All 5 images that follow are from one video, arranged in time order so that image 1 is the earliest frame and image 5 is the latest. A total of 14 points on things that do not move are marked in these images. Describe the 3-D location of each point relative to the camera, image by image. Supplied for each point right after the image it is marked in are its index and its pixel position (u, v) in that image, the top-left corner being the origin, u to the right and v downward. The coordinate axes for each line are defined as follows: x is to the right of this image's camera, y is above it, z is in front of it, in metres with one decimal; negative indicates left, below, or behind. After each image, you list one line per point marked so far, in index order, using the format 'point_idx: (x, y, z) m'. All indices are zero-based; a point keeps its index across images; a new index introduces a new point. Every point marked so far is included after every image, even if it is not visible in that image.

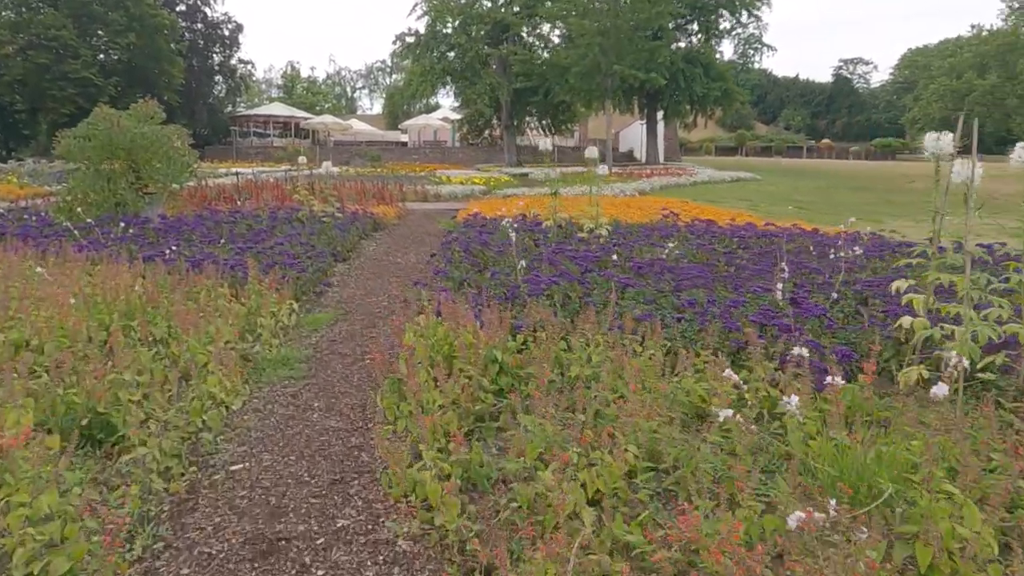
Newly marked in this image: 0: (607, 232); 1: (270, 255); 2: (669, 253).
0: (+1.3, +0.8, +9.0) m
1: (-2.9, +0.4, +8.0) m
2: (+1.8, +0.4, +7.5) m
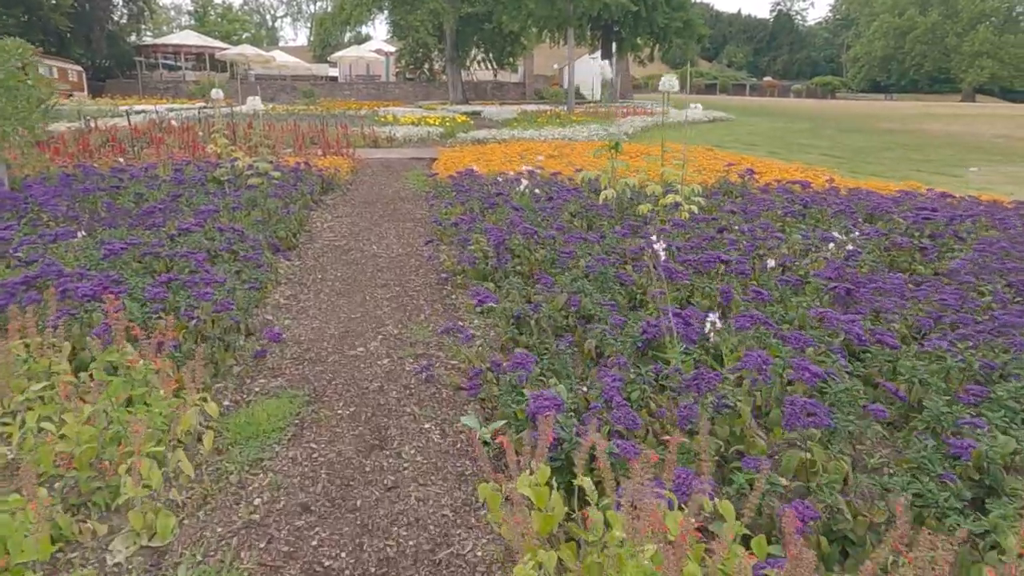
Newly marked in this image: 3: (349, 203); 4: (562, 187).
0: (+1.7, +0.8, +6.0) m
1: (-2.4, +0.2, +4.7) m
2: (+2.3, +0.3, +4.7) m
3: (-2.2, +1.2, +8.9) m
4: (+0.5, +1.1, +7.2) m
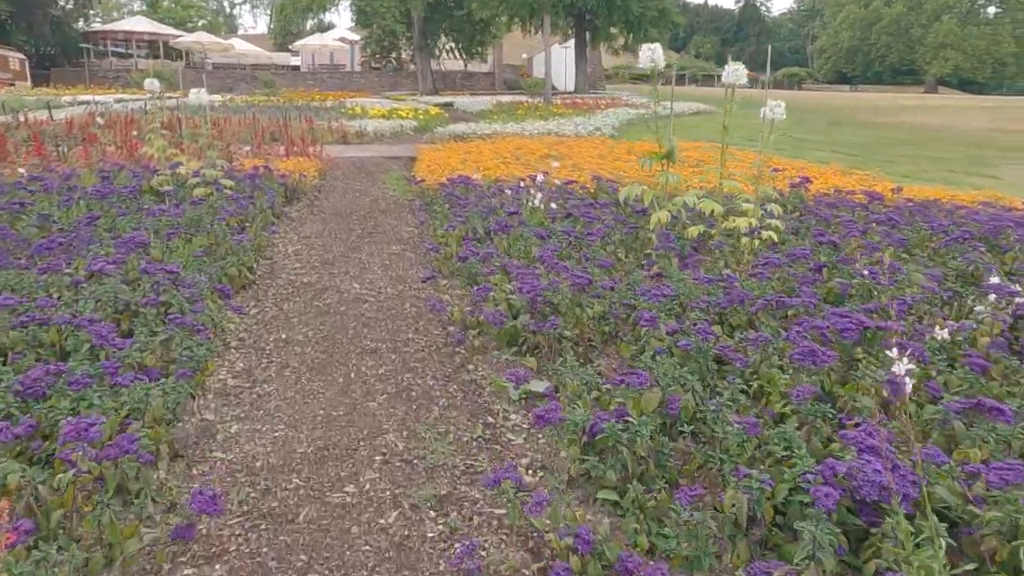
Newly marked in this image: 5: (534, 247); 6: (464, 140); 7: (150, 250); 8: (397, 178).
0: (+1.9, +0.4, +4.7) m
1: (-2.2, -0.2, +3.2) m
2: (+2.6, -0.1, +3.4) m
3: (-2.2, +0.8, +7.4) m
4: (+0.7, +0.8, +5.9) m
5: (+0.1, +0.3, +4.9) m
6: (-1.0, +3.1, +13.6) m
7: (-2.6, +0.3, +4.7) m
8: (-1.7, +1.6, +9.5) m
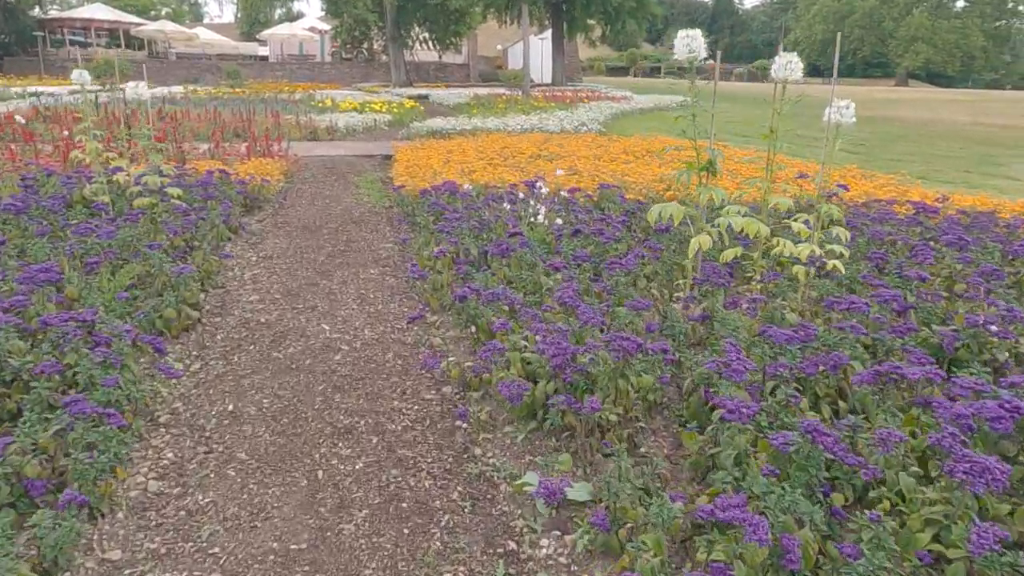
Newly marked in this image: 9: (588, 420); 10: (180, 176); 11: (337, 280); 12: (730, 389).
0: (+1.9, +0.2, +3.9) m
1: (-2.1, -0.5, +2.2) m
2: (+2.7, -0.3, +2.6) m
3: (-2.3, +0.6, +6.4) m
4: (+0.6, +0.5, +5.0) m
5: (+0.2, +0.1, +4.0) m
6: (-1.3, +2.9, +12.7) m
7: (-2.6, 0.0, +3.7) m
8: (-1.8, +1.4, +8.5) m
9: (+0.3, -0.5, +2.7) m
10: (-3.5, +1.1, +6.8) m
11: (-1.3, 0.0, +4.9) m
12: (+0.8, -0.4, +2.5) m
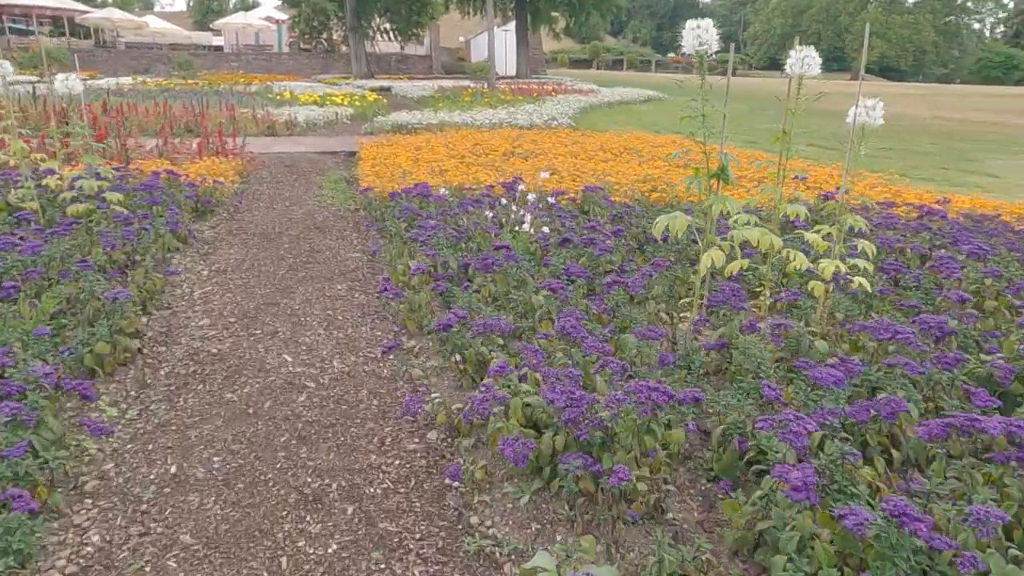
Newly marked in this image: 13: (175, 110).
0: (+1.8, +0.1, +3.5) m
1: (-2.0, -0.7, +1.6) m
2: (+2.7, -0.4, +2.3) m
3: (-2.4, +0.4, +5.8) m
4: (+0.5, +0.4, +4.5) m
5: (+0.1, 0.0, +3.5) m
6: (-1.8, +2.9, +12.1) m
7: (-2.6, -0.1, +3.1) m
8: (-2.1, +1.3, +7.9) m
9: (+0.3, -0.7, +2.2) m
10: (-3.7, +1.0, +6.2) m
11: (-1.4, -0.1, +4.4) m
12: (+0.9, -0.5, +2.1) m
13: (-5.8, +3.0, +11.3) m
